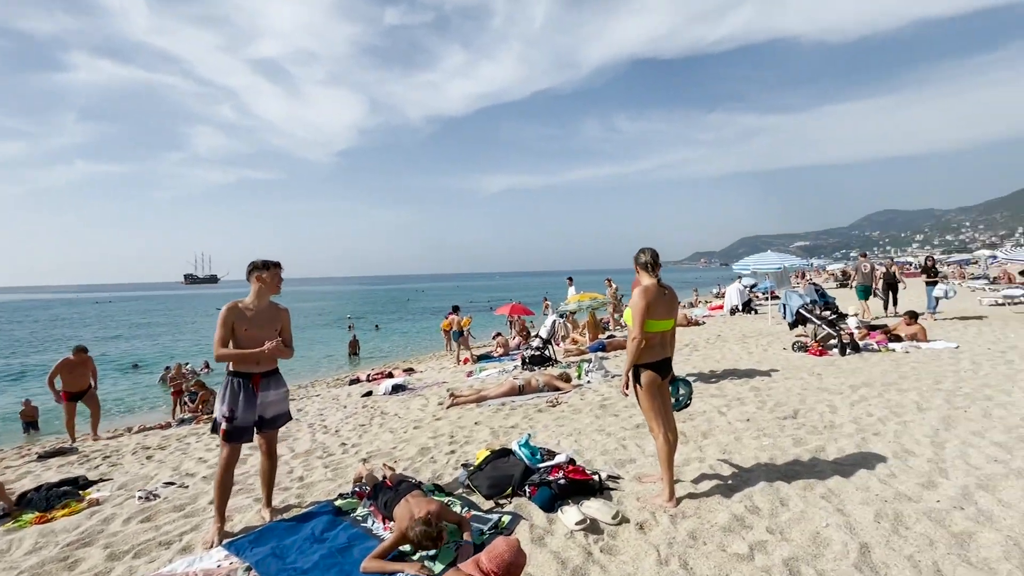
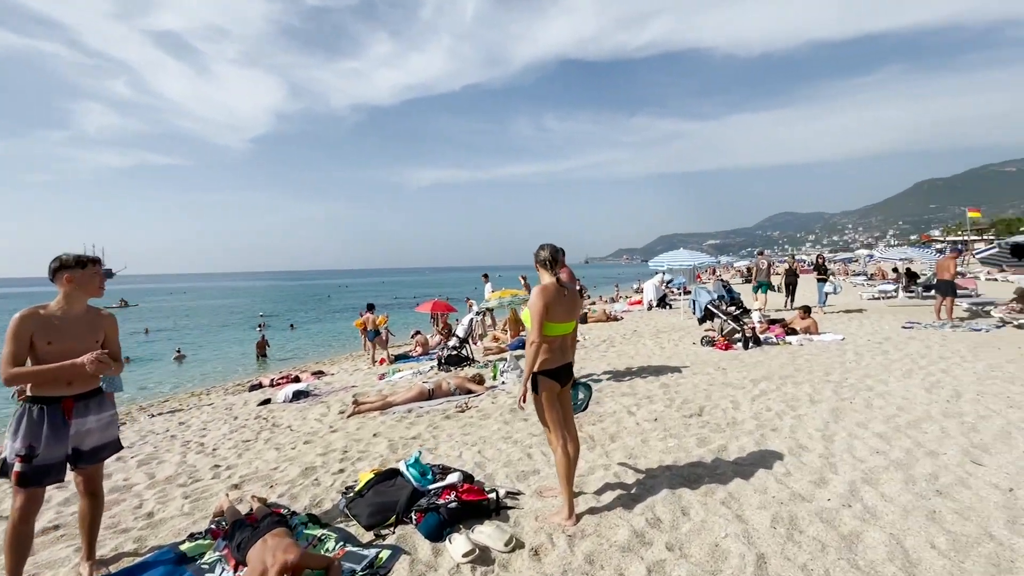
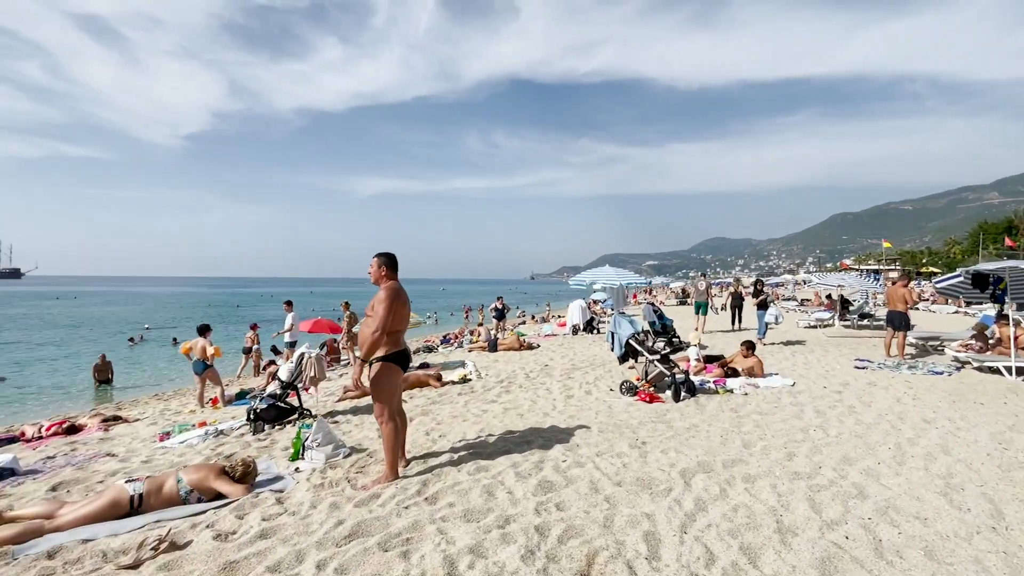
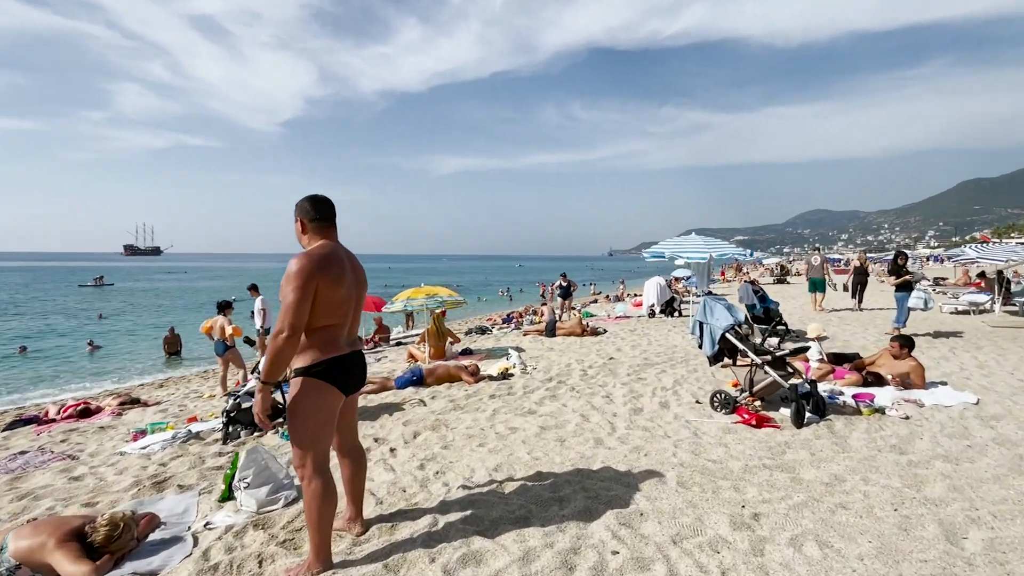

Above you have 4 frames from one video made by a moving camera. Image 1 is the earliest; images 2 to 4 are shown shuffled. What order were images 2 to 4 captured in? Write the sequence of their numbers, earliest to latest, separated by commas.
2, 3, 4
